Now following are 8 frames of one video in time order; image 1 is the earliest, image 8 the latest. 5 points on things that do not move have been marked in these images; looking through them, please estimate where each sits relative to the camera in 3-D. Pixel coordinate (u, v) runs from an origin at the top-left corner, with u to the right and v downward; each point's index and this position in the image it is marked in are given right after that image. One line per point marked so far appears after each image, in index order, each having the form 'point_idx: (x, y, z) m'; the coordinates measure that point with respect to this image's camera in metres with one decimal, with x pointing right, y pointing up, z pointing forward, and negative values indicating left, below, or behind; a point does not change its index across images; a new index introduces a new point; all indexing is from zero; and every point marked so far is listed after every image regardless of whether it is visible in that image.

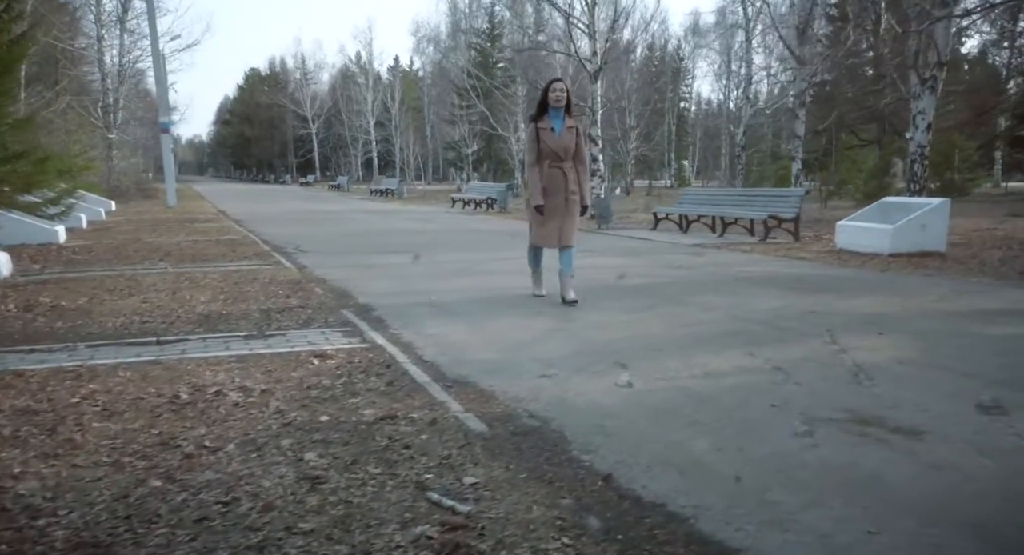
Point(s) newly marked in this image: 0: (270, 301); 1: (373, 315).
0: (-2.1, -0.2, +6.4) m
1: (-1.0, -0.3, +5.6) m
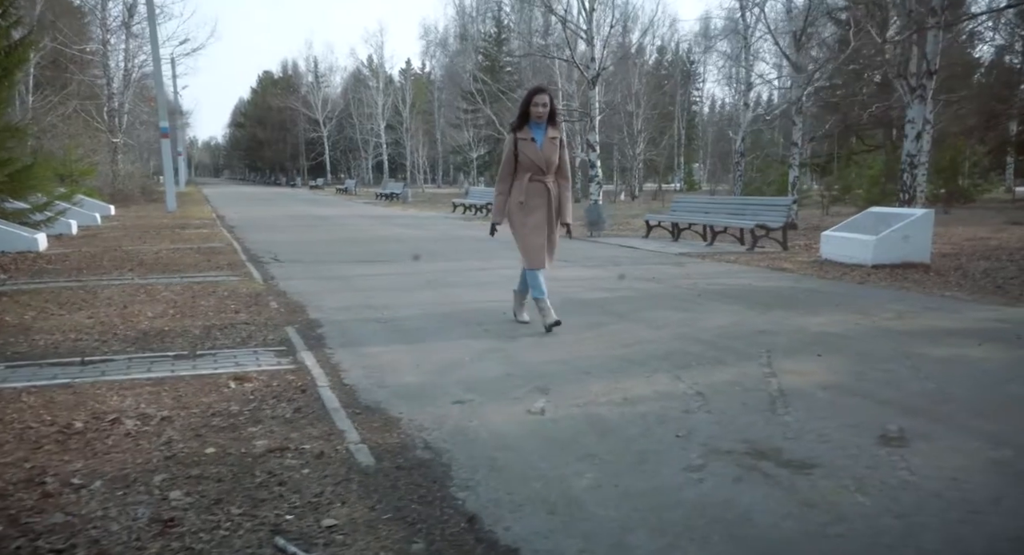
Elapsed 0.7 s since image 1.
0: (-2.5, -0.3, +6.4) m
1: (-1.5, -0.4, +5.6) m
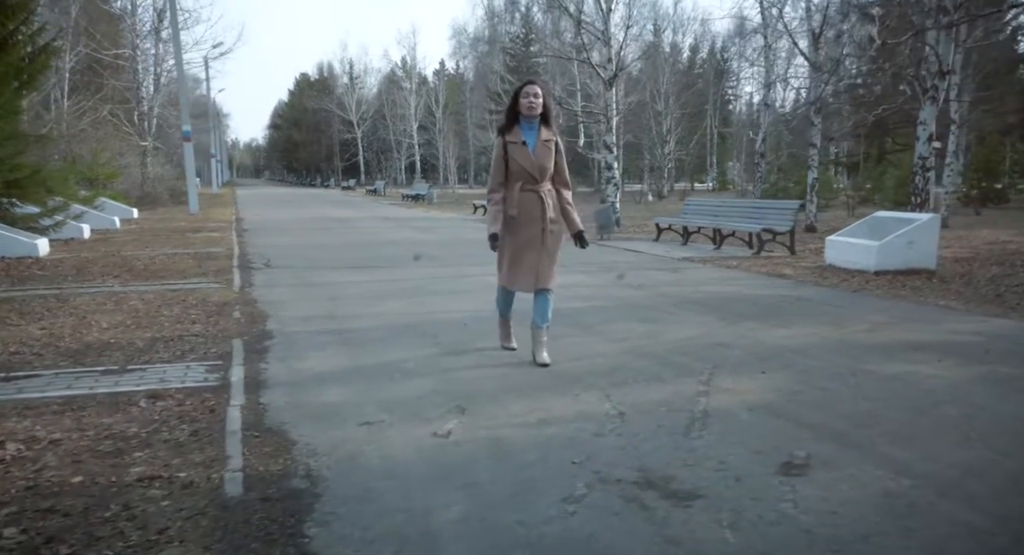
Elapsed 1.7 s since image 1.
0: (-2.9, -0.4, +6.4) m
1: (-1.8, -0.5, +5.6) m
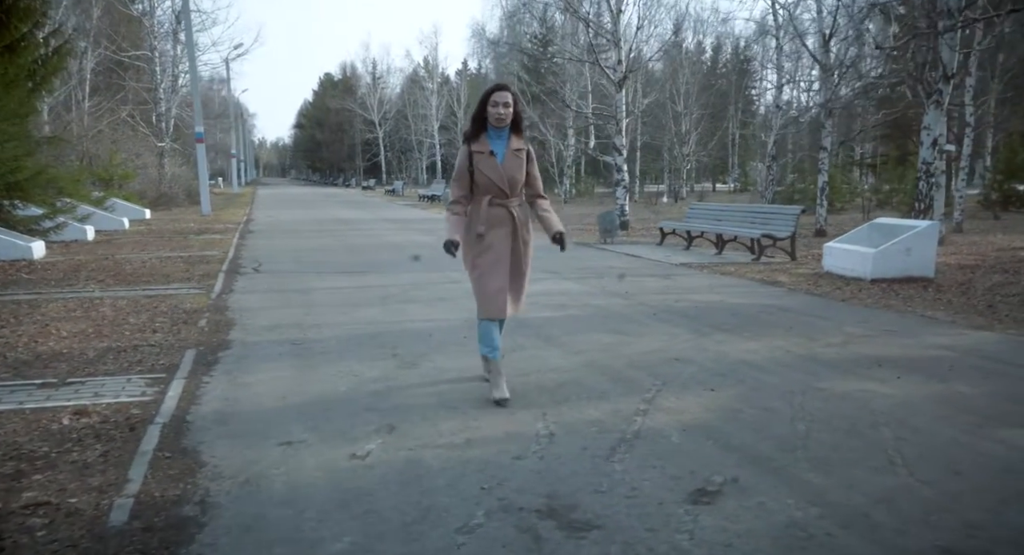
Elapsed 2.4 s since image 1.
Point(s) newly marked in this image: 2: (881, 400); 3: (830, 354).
0: (-3.2, -0.5, +6.4) m
1: (-2.2, -0.6, +5.6) m
2: (+2.4, -0.8, +4.9) m
3: (+2.9, -0.7, +6.9) m
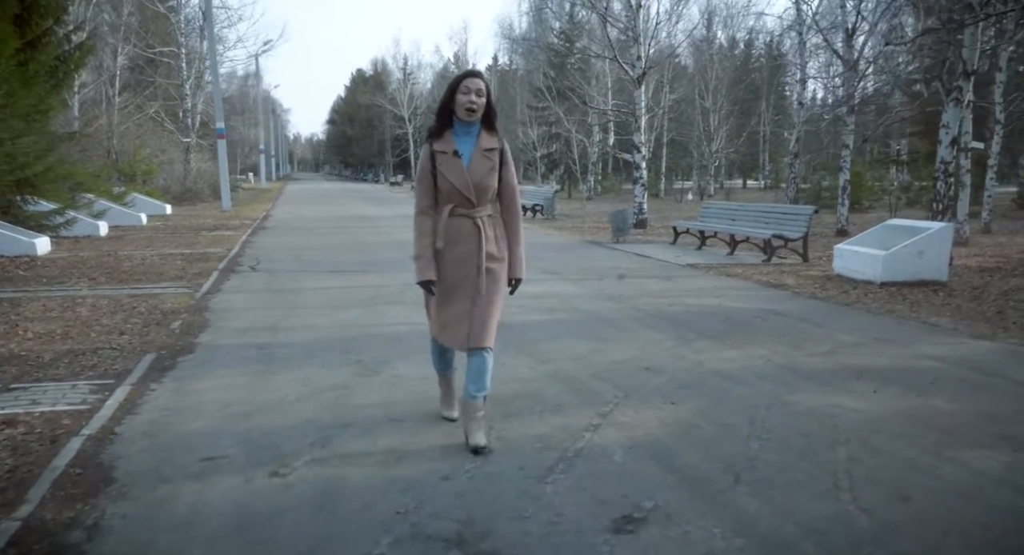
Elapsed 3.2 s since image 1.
0: (-3.5, -0.5, +6.3) m
1: (-2.5, -0.6, +5.5) m
2: (+2.1, -0.9, +4.7) m
3: (+2.7, -0.8, +6.7) m
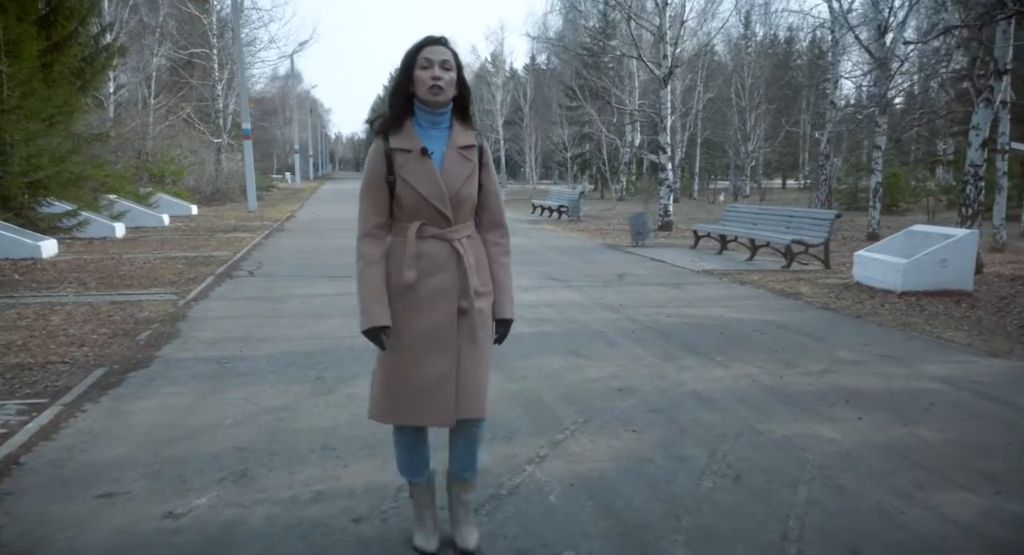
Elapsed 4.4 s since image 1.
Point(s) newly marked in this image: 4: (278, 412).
0: (-3.7, -0.6, +6.1) m
1: (-2.7, -0.7, +5.3) m
2: (+1.8, -1.0, +4.4) m
3: (+2.4, -0.9, +6.3) m
4: (-1.5, -0.8, +4.7) m
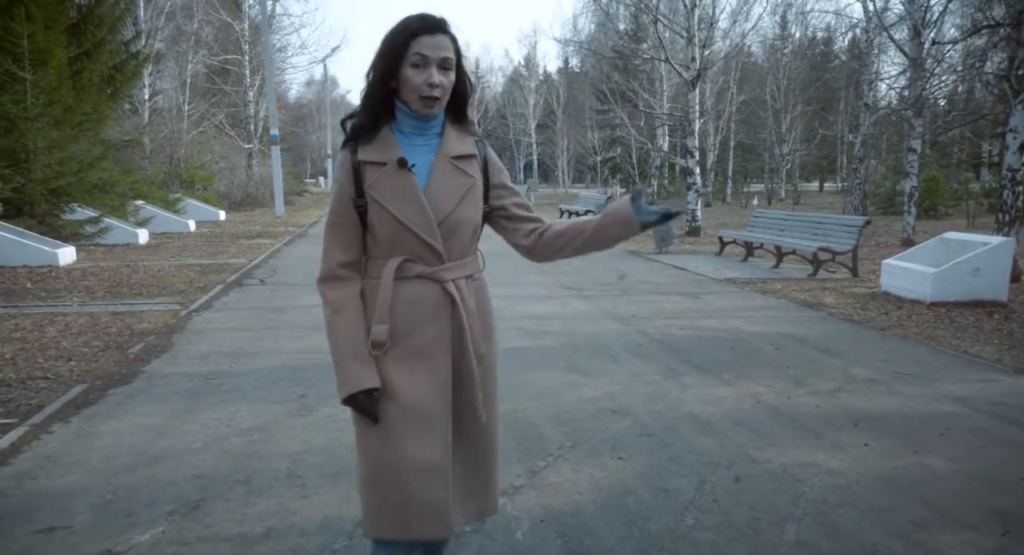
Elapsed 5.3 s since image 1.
0: (-3.8, -0.7, +6.1) m
1: (-2.8, -0.8, +5.2) m
2: (+1.7, -1.1, +4.1) m
3: (+2.4, -1.0, +6.0) m
4: (-1.6, -0.9, +4.5) m
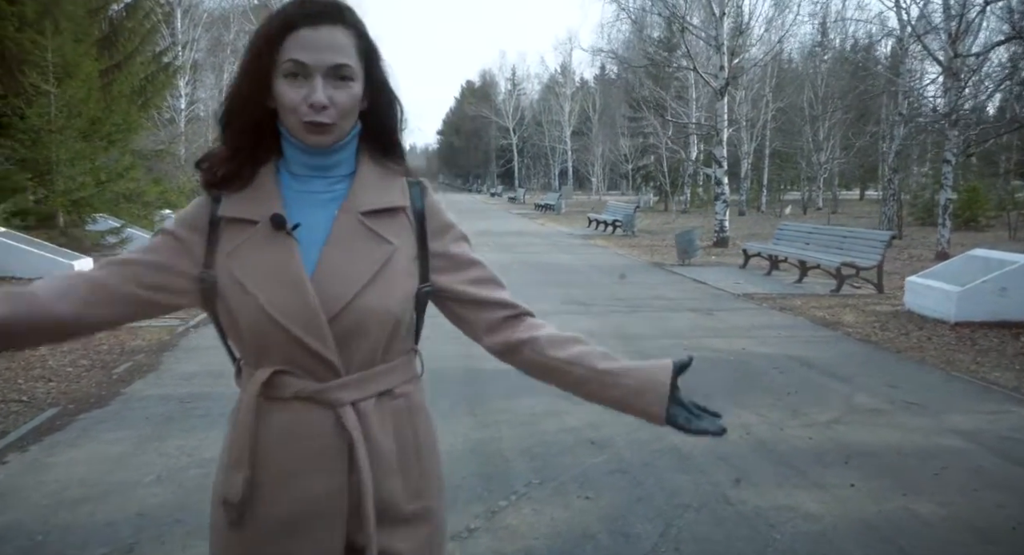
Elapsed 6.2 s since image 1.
0: (-3.9, -0.9, +6.0) m
1: (-3.0, -1.0, +5.2) m
2: (+1.5, -1.3, +3.9) m
3: (+2.2, -1.2, +5.8) m
4: (-1.8, -1.1, +4.4) m
